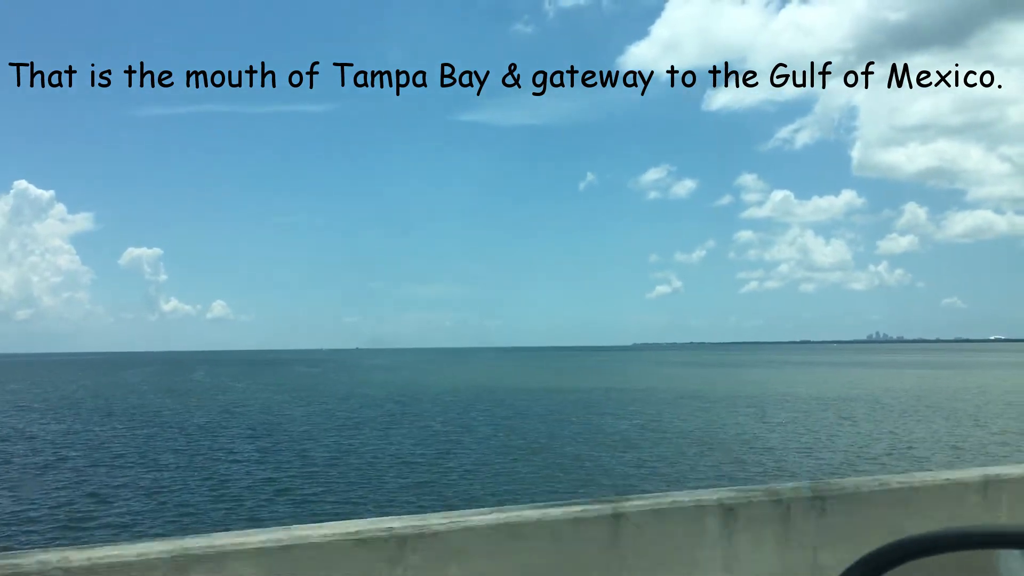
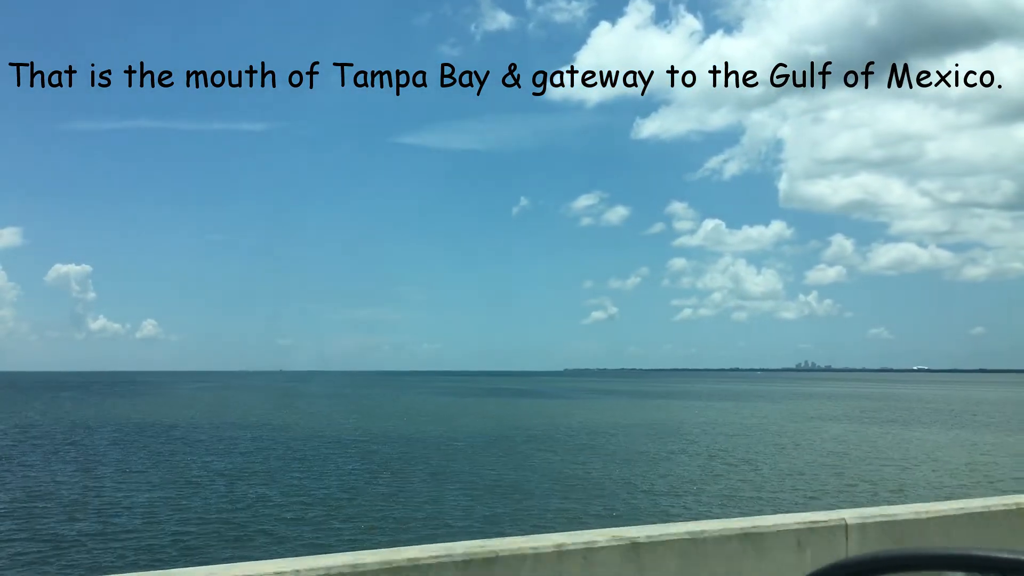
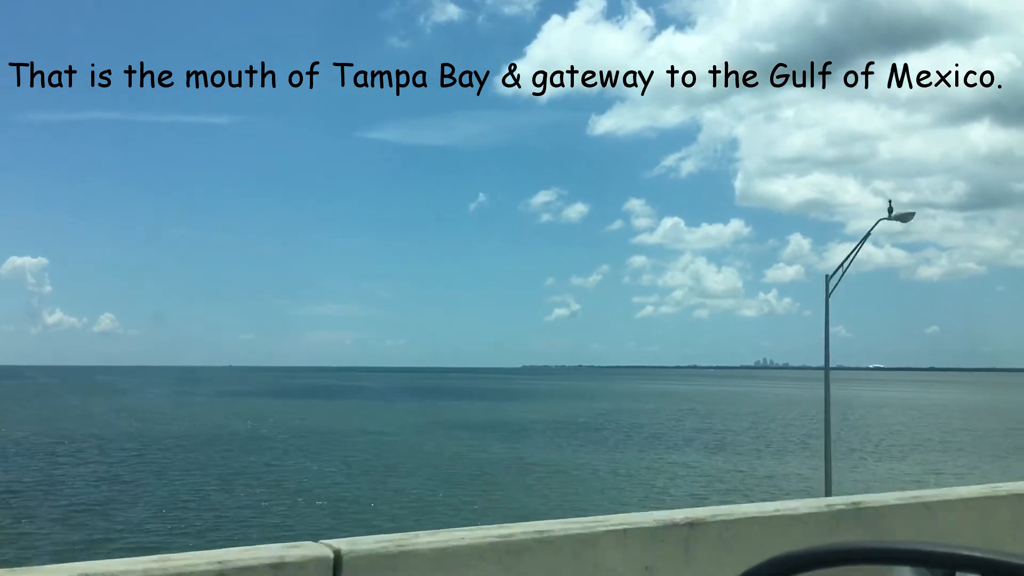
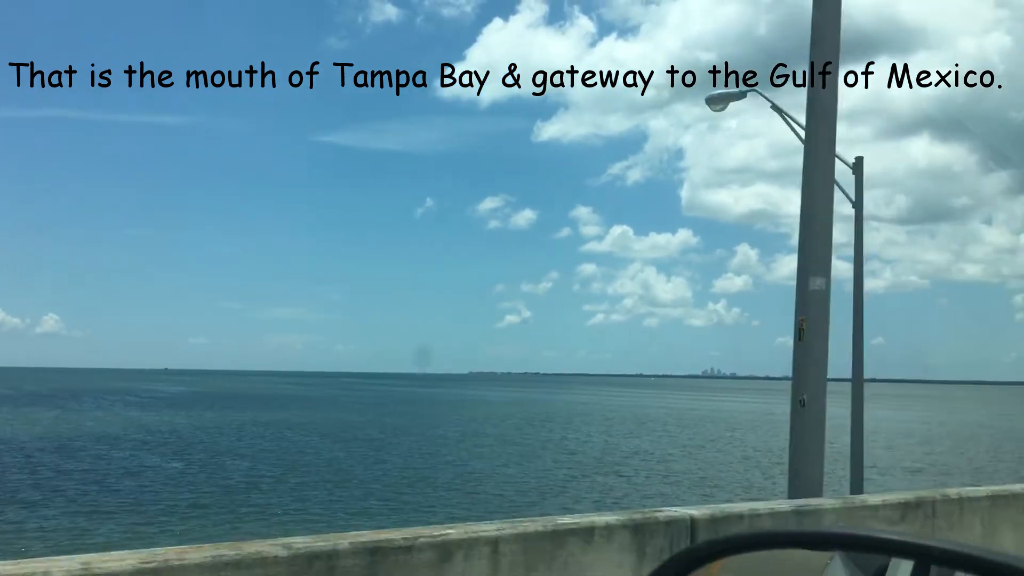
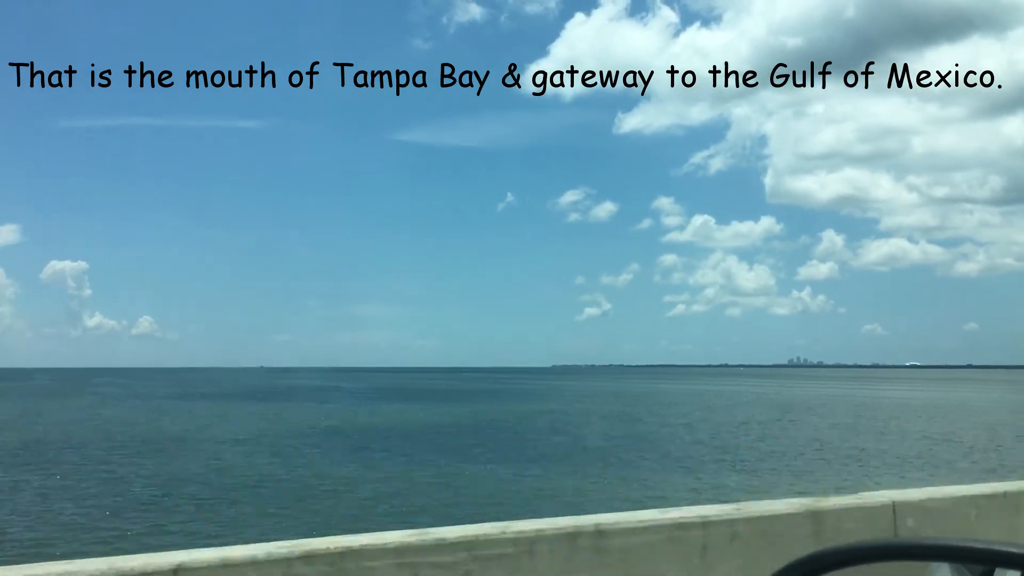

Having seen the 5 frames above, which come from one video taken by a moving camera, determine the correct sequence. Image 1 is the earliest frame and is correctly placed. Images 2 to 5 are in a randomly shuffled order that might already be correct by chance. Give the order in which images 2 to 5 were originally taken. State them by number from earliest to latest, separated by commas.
2, 3, 5, 4
